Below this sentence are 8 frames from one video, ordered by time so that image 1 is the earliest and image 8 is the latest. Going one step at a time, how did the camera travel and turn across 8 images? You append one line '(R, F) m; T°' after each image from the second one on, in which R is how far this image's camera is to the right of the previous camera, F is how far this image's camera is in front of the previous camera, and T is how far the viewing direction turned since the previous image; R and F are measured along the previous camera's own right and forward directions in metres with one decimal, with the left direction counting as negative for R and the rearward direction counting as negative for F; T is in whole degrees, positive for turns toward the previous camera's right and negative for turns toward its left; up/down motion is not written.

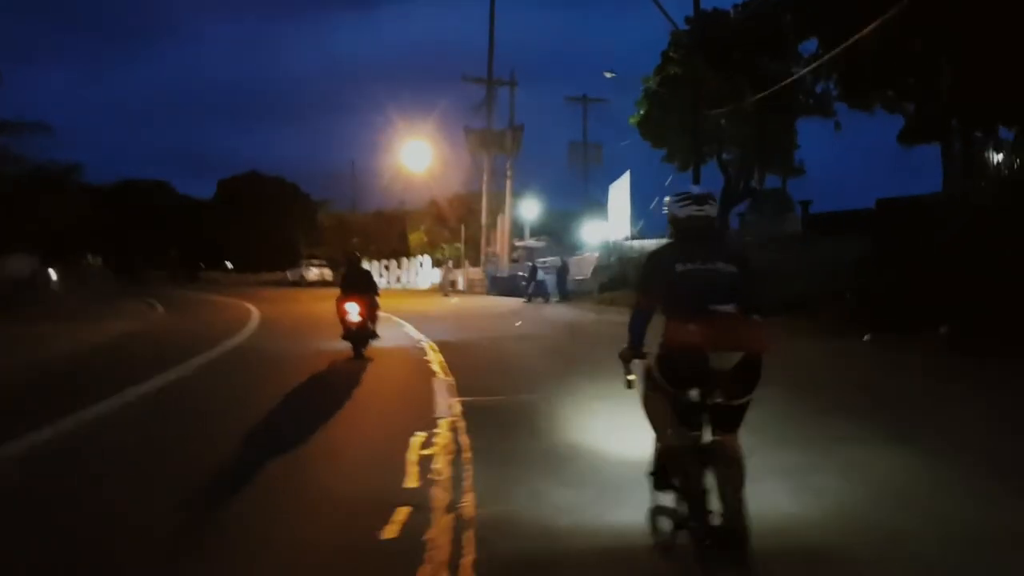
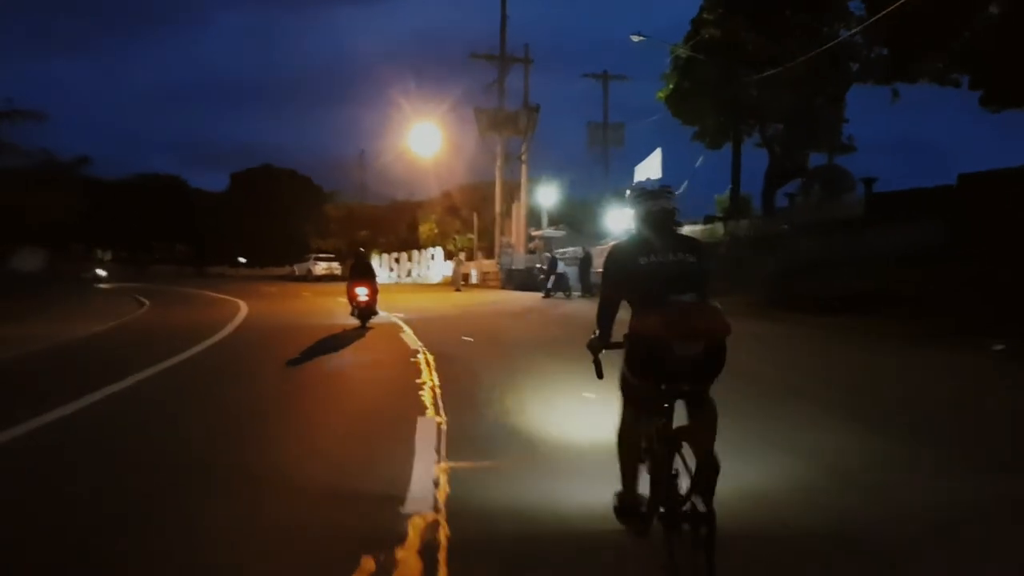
(0.0, +1.9) m; -1°
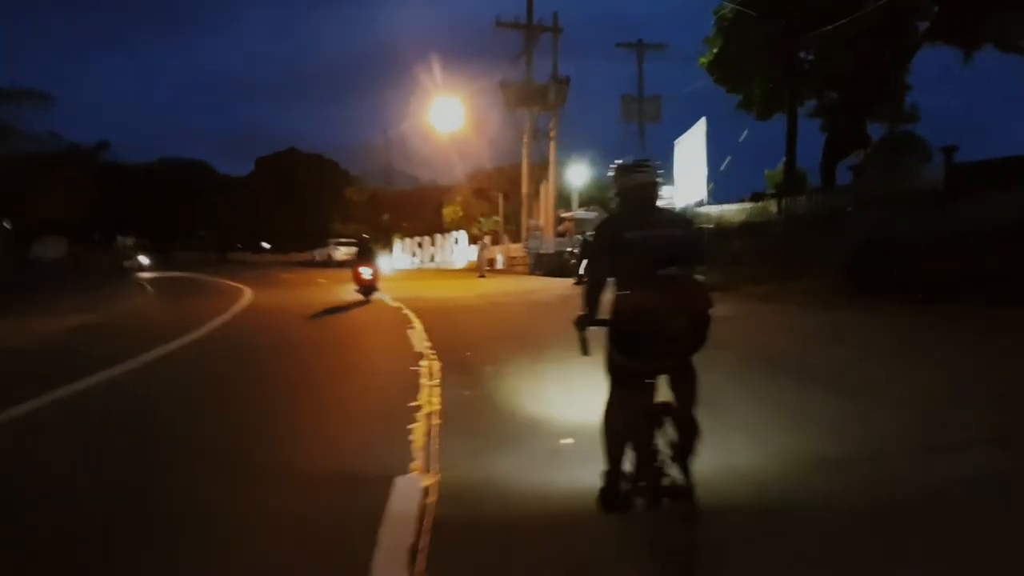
(0.0, +1.4) m; -2°
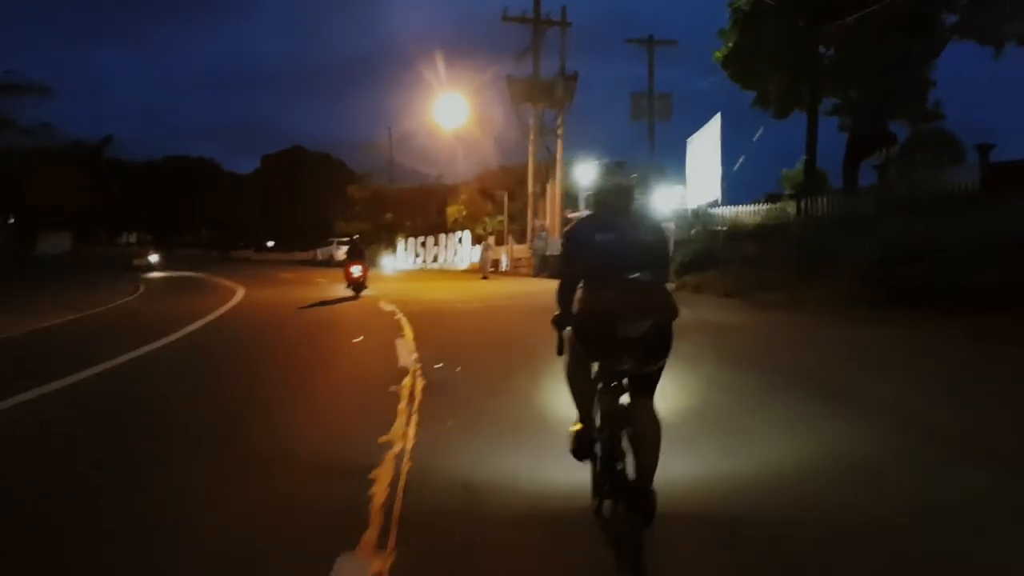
(0.0, +0.7) m; 0°
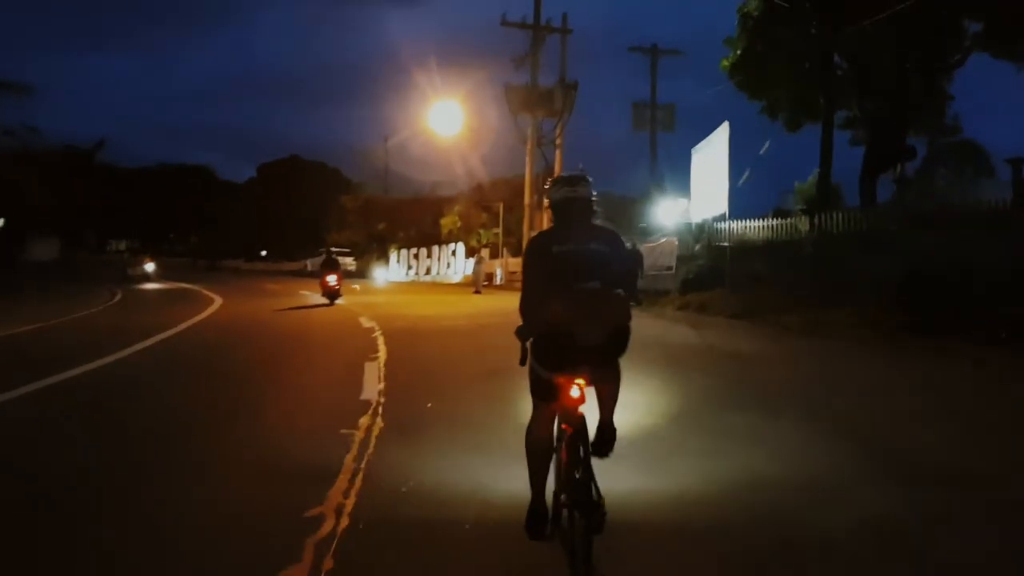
(0.0, +0.8) m; 0°
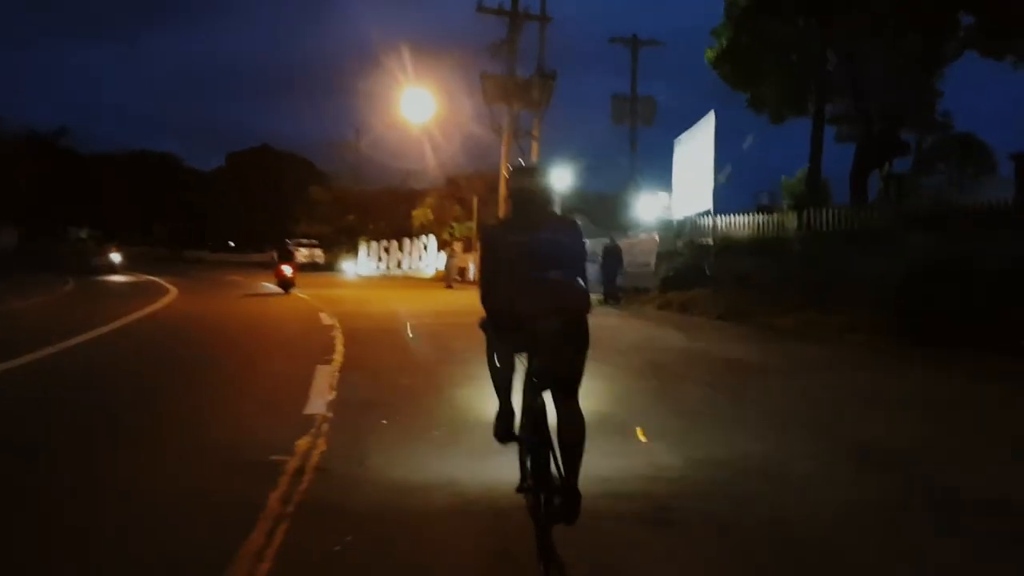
(0.0, +0.6) m; +1°
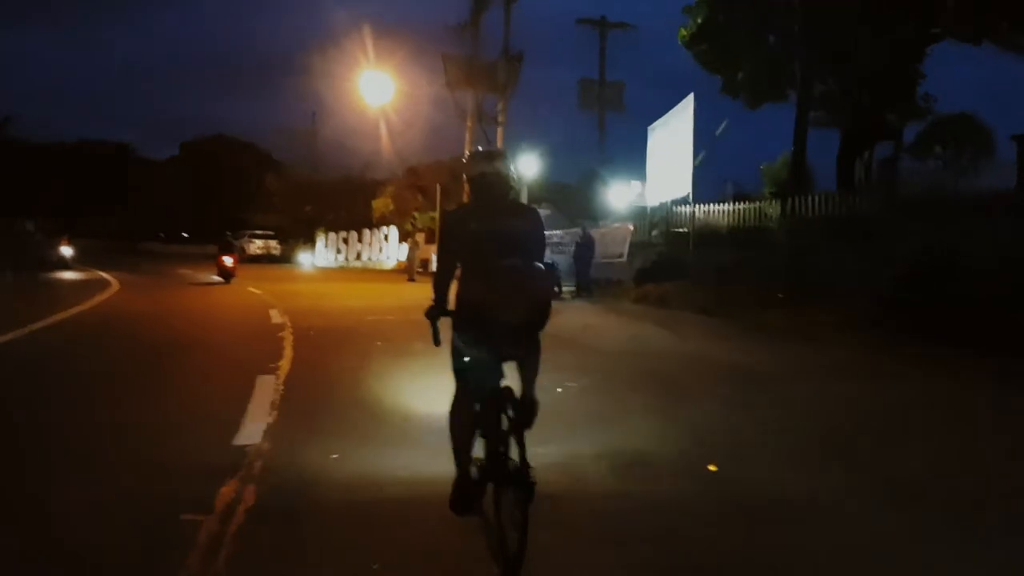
(-0.1, +0.7) m; +2°
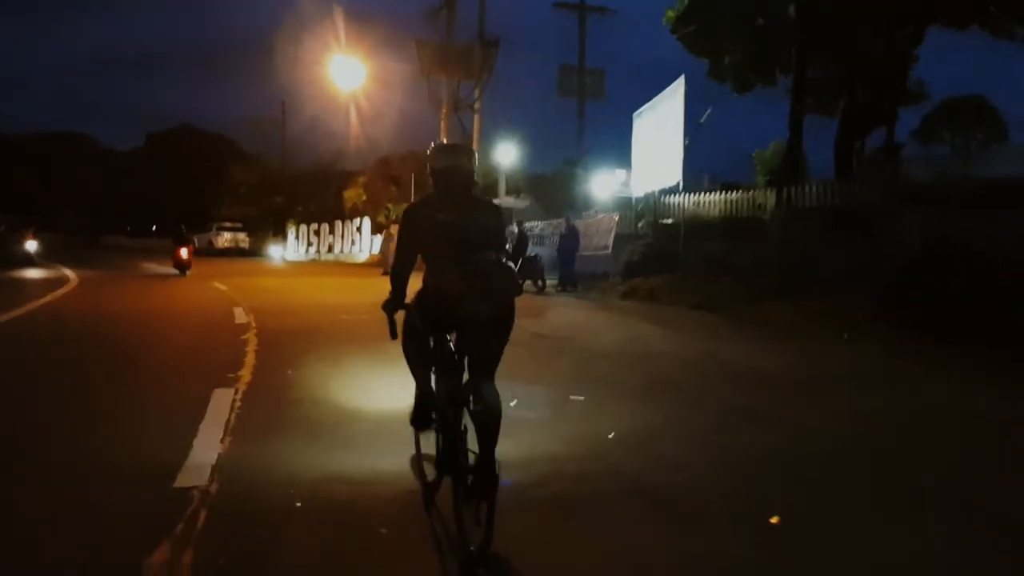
(-0.1, +0.6) m; +1°
